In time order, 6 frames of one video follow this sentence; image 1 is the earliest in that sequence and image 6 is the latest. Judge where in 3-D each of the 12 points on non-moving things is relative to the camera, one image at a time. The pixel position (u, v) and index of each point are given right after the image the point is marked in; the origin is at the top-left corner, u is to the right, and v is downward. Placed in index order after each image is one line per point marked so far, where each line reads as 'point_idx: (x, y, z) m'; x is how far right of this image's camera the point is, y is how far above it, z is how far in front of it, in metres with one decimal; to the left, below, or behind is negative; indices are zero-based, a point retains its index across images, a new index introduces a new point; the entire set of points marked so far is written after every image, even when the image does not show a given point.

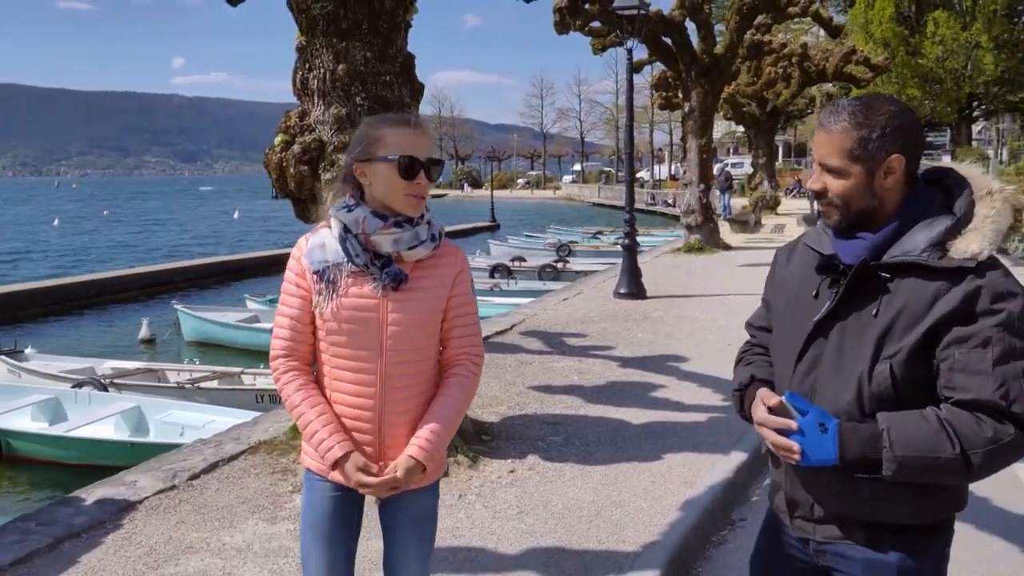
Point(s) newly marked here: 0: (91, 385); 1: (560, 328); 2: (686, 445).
0: (-5.5, -1.3, +11.9) m
1: (+0.6, -0.5, +10.8) m
2: (+1.2, -1.1, +6.2) m
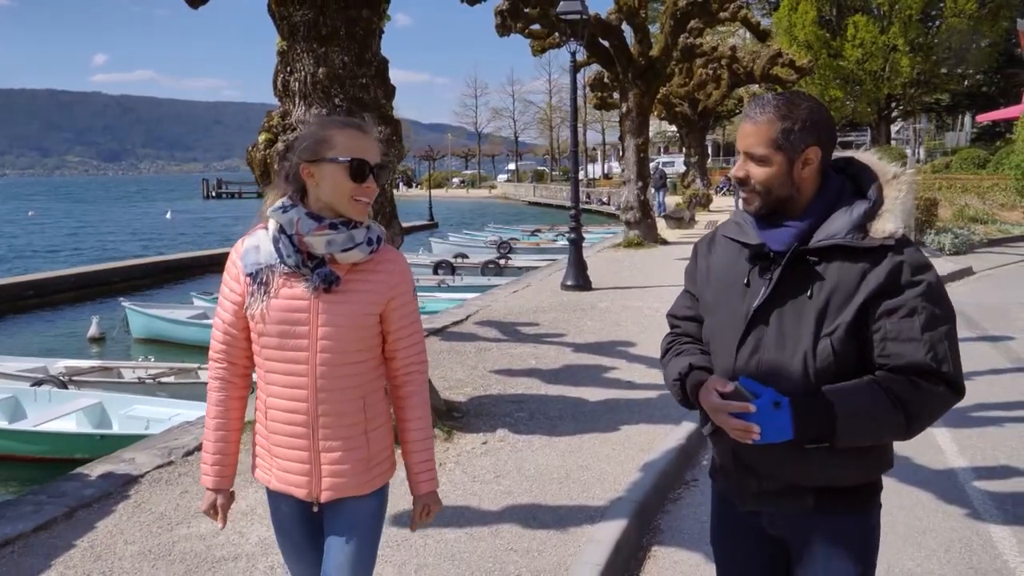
0: (-6.2, -1.3, +11.9) m
1: (0.0, -0.4, +11.3) m
2: (+1.0, -1.0, +6.8) m
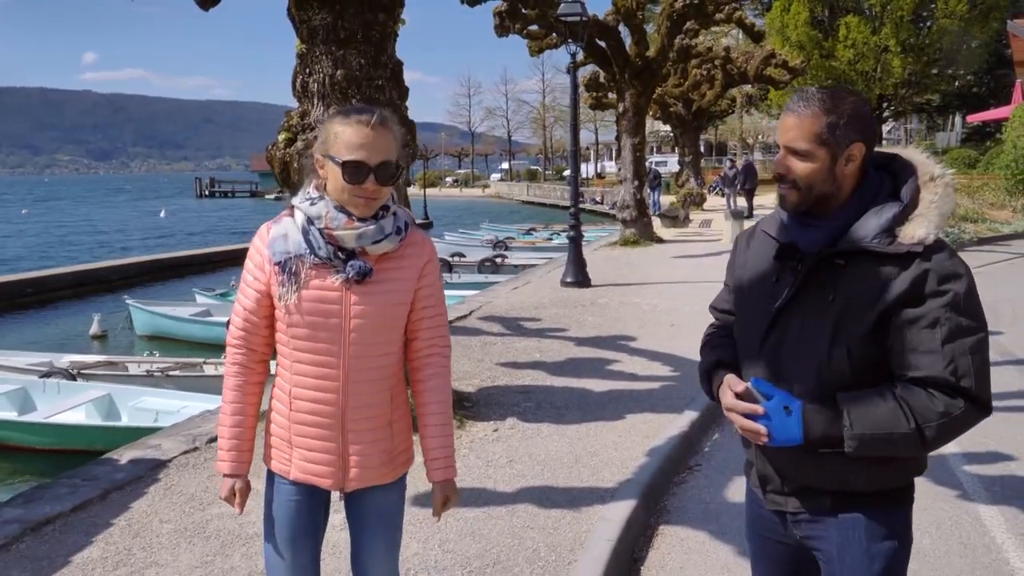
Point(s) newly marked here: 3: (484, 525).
0: (-6.1, -1.2, +12.1) m
1: (0.0, -0.3, +11.6) m
2: (+1.1, -0.9, +7.1) m
3: (-0.2, -1.3, +4.7) m
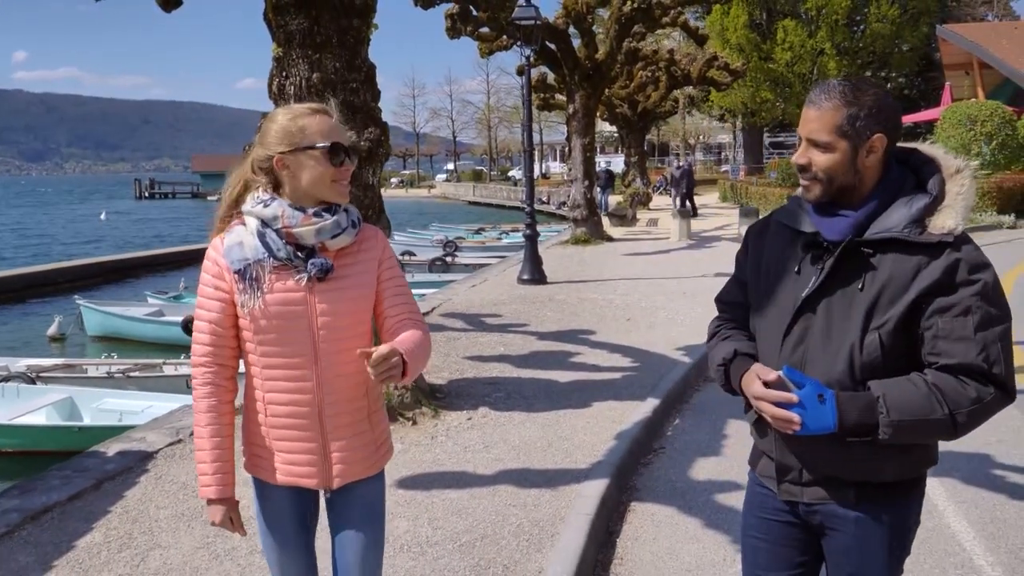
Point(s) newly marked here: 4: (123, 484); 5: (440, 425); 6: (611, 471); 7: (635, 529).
0: (-6.7, -1.2, +12.0) m
1: (-0.5, -0.3, +11.8) m
2: (+0.8, -0.9, +7.4) m
3: (-0.3, -1.2, +5.0) m
4: (-2.3, -1.2, +5.2) m
5: (-0.5, -1.0, +6.5) m
6: (+0.6, -1.1, +5.4) m
7: (+0.7, -1.4, +5.0) m
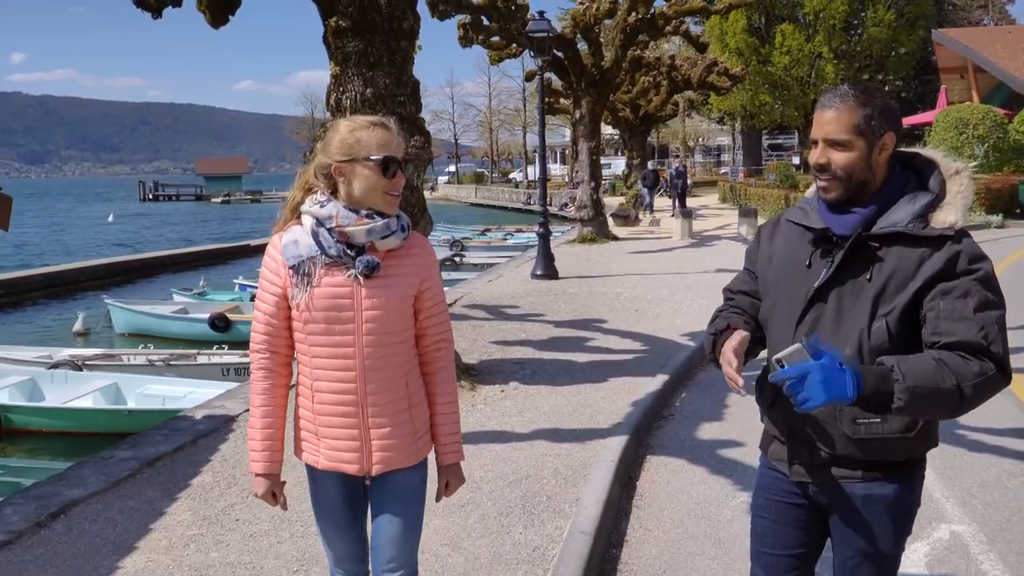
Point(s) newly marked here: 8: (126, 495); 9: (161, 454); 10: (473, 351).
0: (-6.5, -1.2, +13.0) m
1: (-0.3, -0.2, +12.8) m
2: (+1.0, -0.8, +8.4) m
3: (0.0, -1.1, +5.9) m
4: (-2.1, -1.1, +6.2) m
5: (-0.3, -0.9, +7.4) m
6: (+0.8, -1.0, +6.4) m
7: (+0.9, -1.2, +5.9) m
8: (-2.2, -1.2, +5.2) m
9: (-2.3, -1.1, +5.8) m
10: (-0.4, -0.7, +9.2) m
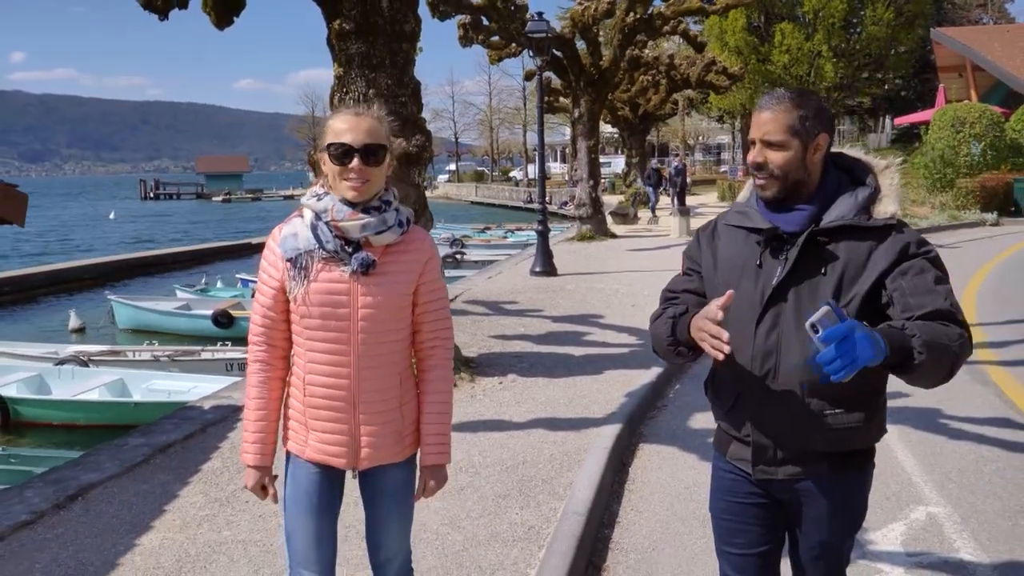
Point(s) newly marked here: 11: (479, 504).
0: (-6.5, -1.1, +13.2) m
1: (-0.3, -0.1, +13.0) m
2: (+1.0, -0.7, +8.6) m
3: (0.0, -1.1, +6.1) m
4: (-2.1, -1.0, +6.4) m
5: (-0.3, -0.9, +7.7) m
6: (+0.8, -1.0, +6.6) m
7: (+0.9, -1.2, +6.1) m
8: (-2.3, -1.2, +5.4) m
9: (-2.3, -1.0, +6.1) m
10: (-0.4, -0.6, +9.4) m
11: (-0.2, -1.2, +5.0) m
